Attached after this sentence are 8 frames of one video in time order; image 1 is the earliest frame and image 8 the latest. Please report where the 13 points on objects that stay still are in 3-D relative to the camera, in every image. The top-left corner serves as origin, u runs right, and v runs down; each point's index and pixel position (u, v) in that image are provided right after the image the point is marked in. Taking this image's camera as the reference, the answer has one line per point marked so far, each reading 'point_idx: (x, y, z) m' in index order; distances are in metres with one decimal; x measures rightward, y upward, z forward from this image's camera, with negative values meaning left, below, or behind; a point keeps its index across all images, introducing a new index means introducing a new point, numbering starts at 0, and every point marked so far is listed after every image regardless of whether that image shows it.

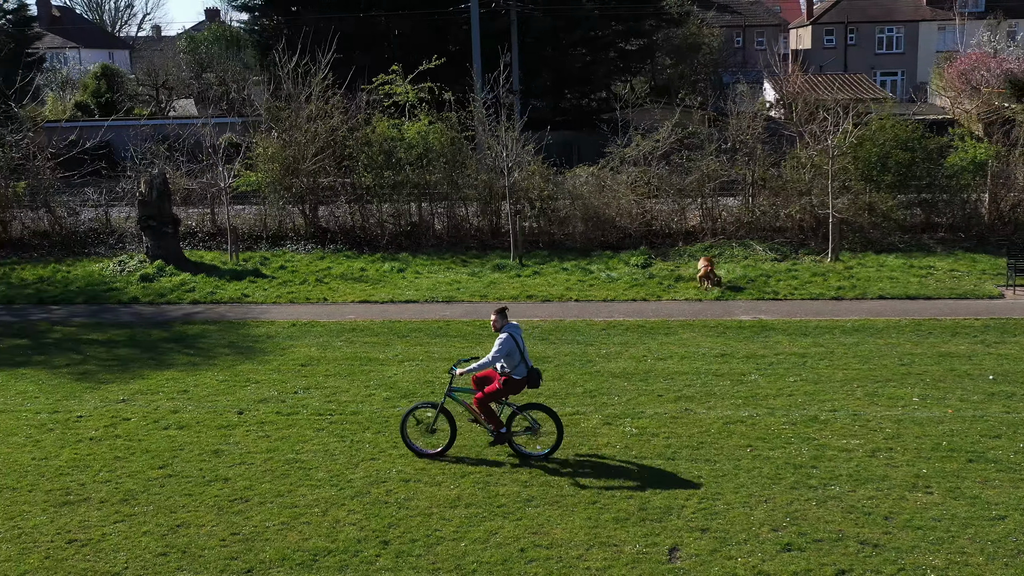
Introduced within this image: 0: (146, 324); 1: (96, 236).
0: (-4.8, -0.5, +14.5) m
1: (-7.5, +0.9, +19.7) m
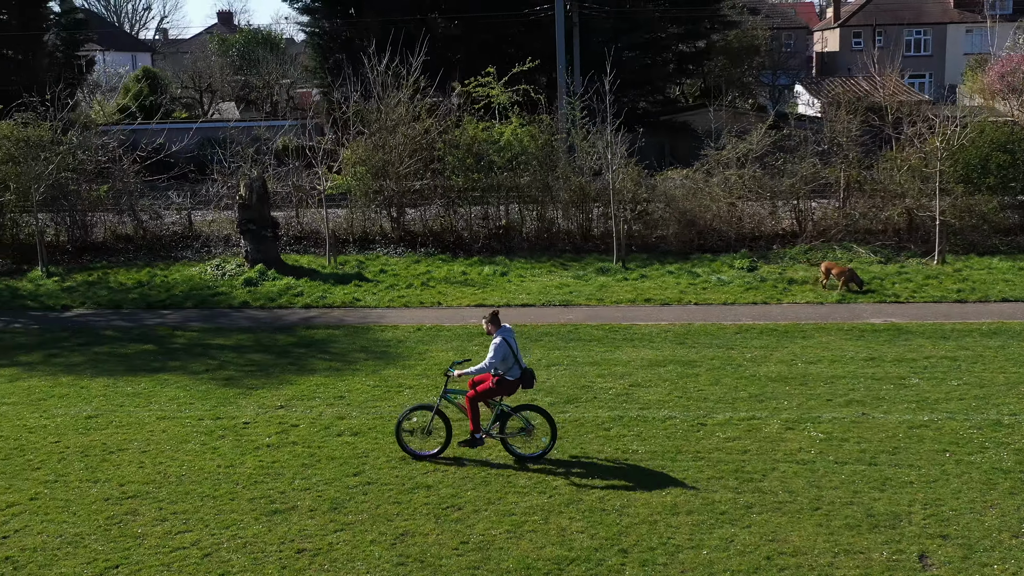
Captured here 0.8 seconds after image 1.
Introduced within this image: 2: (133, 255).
0: (-3.2, -0.5, +14.3) m
1: (-5.9, +0.8, +19.5) m
2: (-6.6, +0.6, +19.2) m
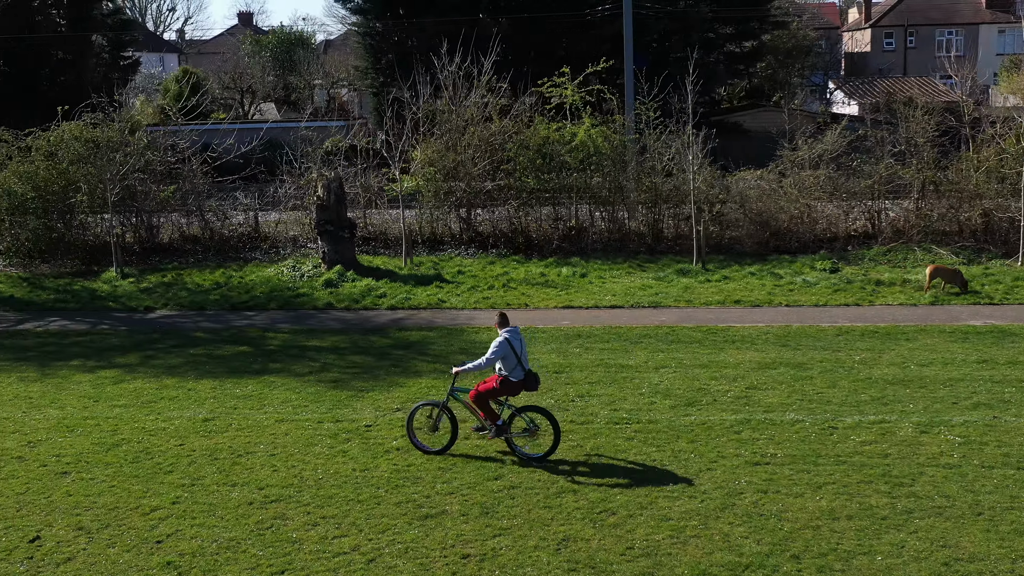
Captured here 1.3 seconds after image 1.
0: (-2.0, -0.5, +14.2) m
1: (-4.7, +0.8, +19.5) m
2: (-5.4, +0.5, +19.1) m
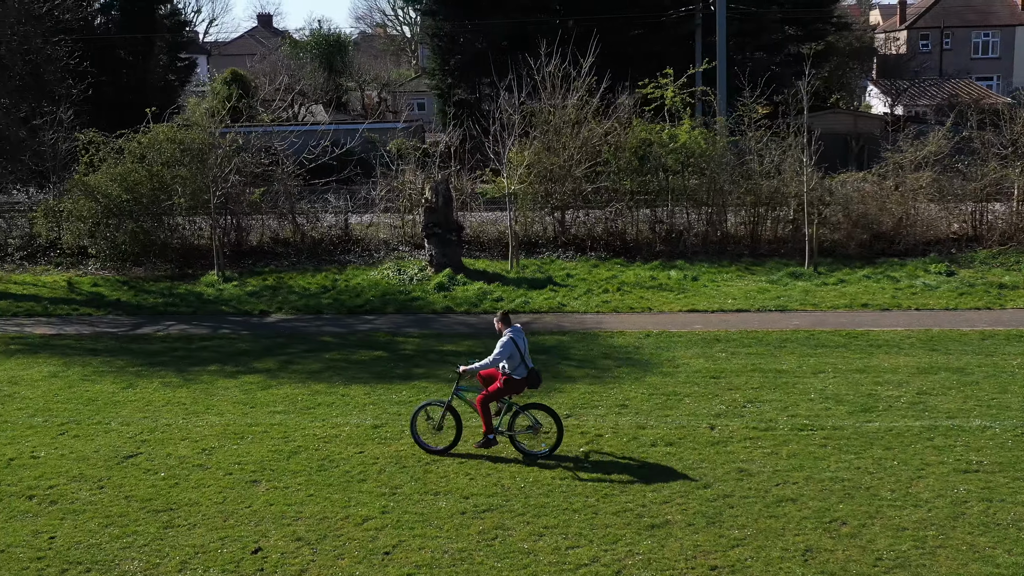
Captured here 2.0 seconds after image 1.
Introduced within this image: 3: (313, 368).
0: (-0.3, -0.6, +14.0) m
1: (-3.0, +0.8, +19.3) m
2: (-3.7, +0.5, +18.9) m
3: (-2.3, -0.9, +12.7) m
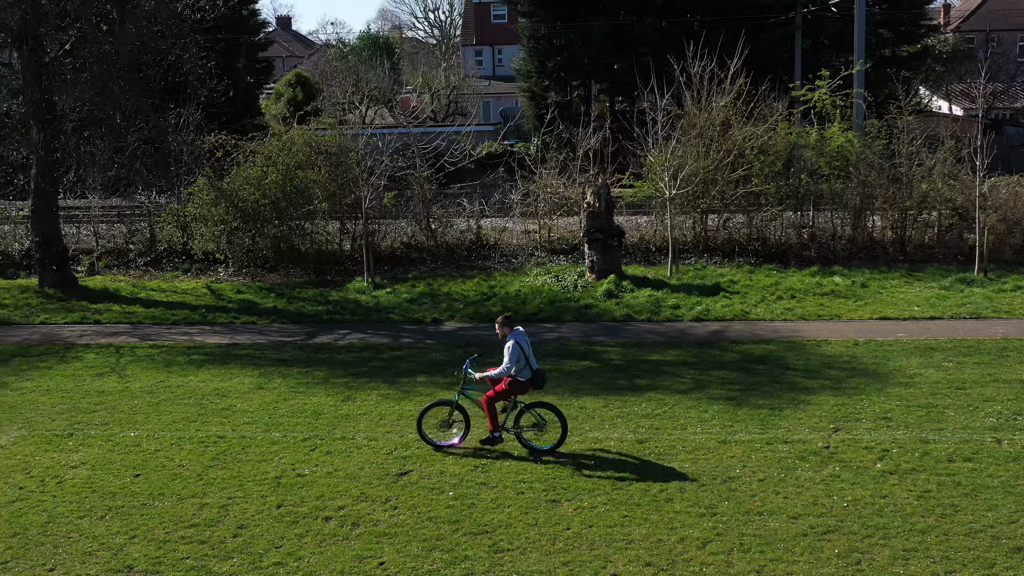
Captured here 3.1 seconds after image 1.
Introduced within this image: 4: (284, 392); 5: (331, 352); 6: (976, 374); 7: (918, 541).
0: (+2.1, -0.7, +13.6) m
1: (-0.7, +0.7, +18.8) m
2: (-1.3, +0.4, +18.4) m
3: (+0.2, -1.0, +12.3) m
4: (-2.4, -1.1, +12.0) m
5: (-2.2, -0.8, +13.6) m
6: (+5.0, -0.9, +12.0) m
7: (+2.9, -1.8, +8.0) m
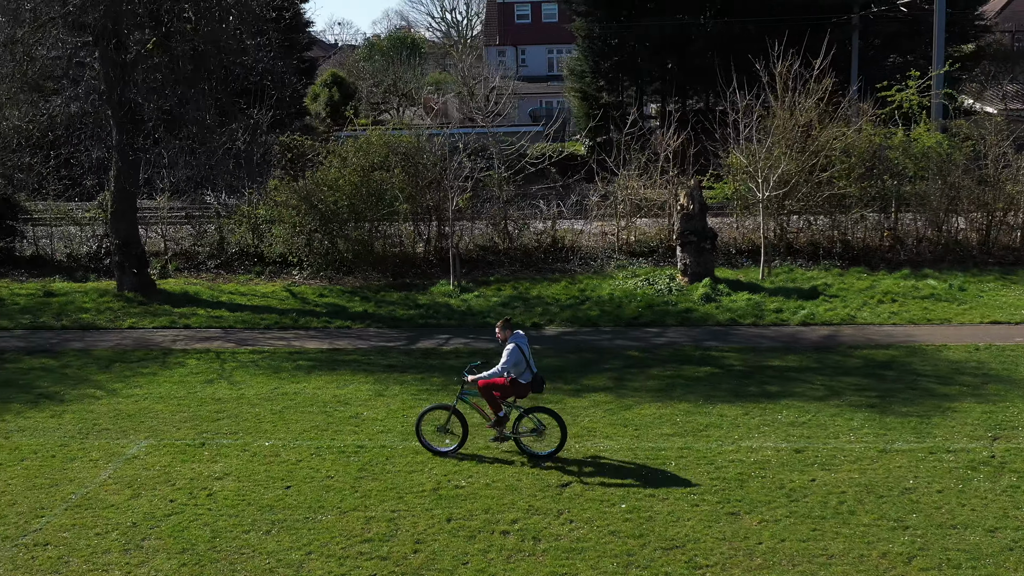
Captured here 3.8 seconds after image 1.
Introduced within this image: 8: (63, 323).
0: (+3.5, -0.7, +13.3) m
1: (+0.6, +0.6, +18.5) m
2: (0.0, +0.3, +18.1) m
3: (+1.5, -1.1, +12.0) m
4: (-1.1, -1.2, +11.7) m
5: (-0.9, -0.8, +13.3) m
6: (+6.3, -1.0, +11.8) m
7: (+4.3, -1.9, +7.7) m
8: (-6.2, -0.5, +15.3) m
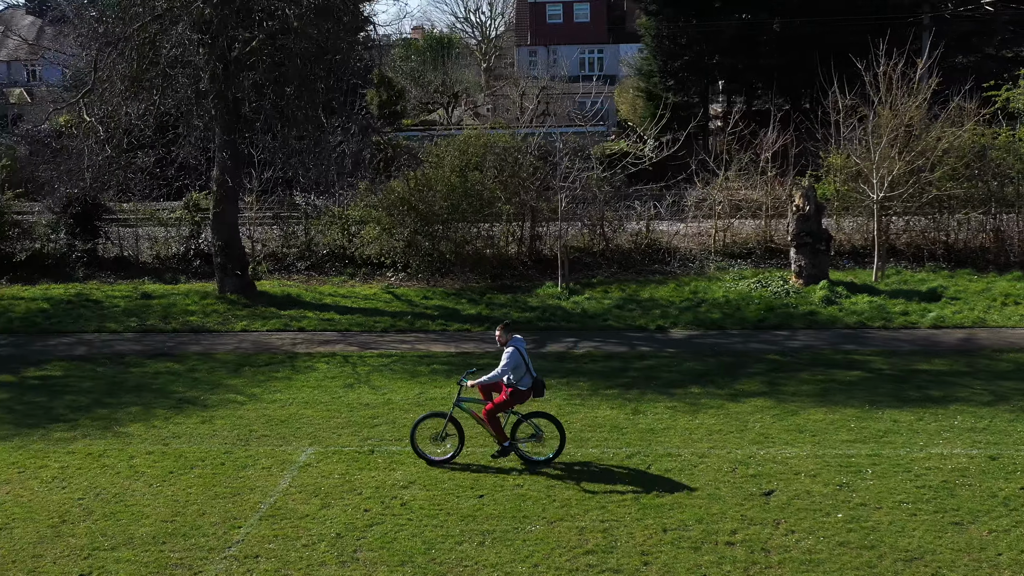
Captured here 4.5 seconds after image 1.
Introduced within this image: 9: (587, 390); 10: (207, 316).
0: (+5.1, -0.7, +13.1) m
1: (+2.2, +0.6, +18.3) m
2: (+1.5, +0.3, +17.9) m
3: (+3.1, -1.1, +11.8) m
4: (+0.5, -1.2, +11.4) m
5: (+0.7, -0.9, +13.0) m
6: (+8.0, -1.0, +11.6) m
7: (+5.9, -1.9, +7.5) m
8: (-4.6, -0.5, +15.0) m
9: (+0.8, -1.1, +11.9) m
10: (-4.2, -0.4, +15.3) m
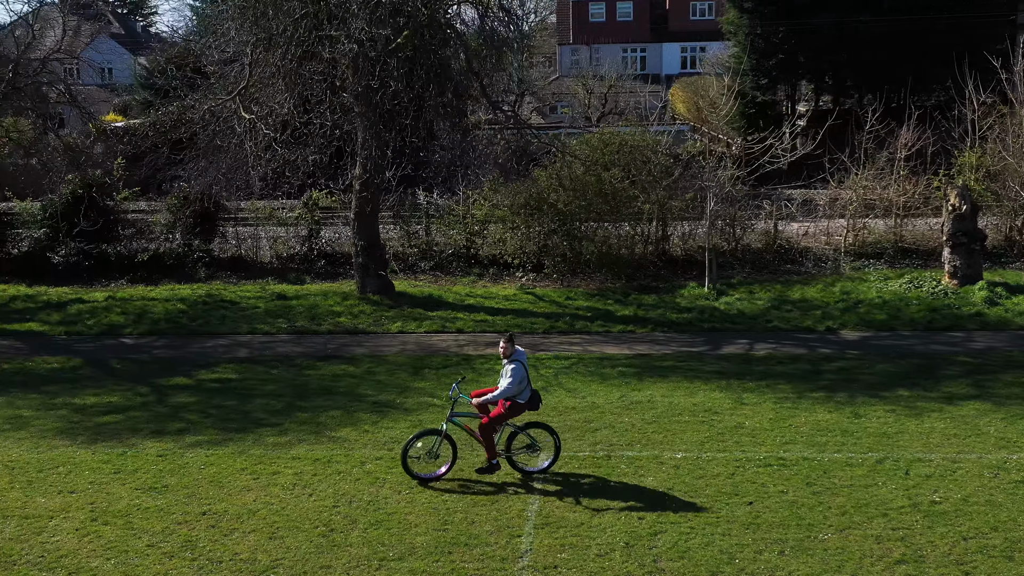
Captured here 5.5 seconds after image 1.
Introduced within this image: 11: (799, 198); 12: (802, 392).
0: (+7.2, -0.7, +12.9) m
1: (+4.3, +0.6, +18.0) m
2: (+3.6, +0.3, +17.6) m
3: (+5.3, -1.1, +11.5) m
4: (+2.6, -1.2, +11.2) m
5: (+2.8, -0.9, +12.8) m
6: (+10.1, -1.0, +11.4) m
7: (+8.1, -1.9, +7.3) m
8: (-2.5, -0.5, +14.7) m
9: (+2.9, -1.1, +11.6) m
10: (-2.1, -0.4, +15.0) m
11: (+4.7, +1.5, +18.2) m
12: (+3.0, -1.1, +11.7) m
